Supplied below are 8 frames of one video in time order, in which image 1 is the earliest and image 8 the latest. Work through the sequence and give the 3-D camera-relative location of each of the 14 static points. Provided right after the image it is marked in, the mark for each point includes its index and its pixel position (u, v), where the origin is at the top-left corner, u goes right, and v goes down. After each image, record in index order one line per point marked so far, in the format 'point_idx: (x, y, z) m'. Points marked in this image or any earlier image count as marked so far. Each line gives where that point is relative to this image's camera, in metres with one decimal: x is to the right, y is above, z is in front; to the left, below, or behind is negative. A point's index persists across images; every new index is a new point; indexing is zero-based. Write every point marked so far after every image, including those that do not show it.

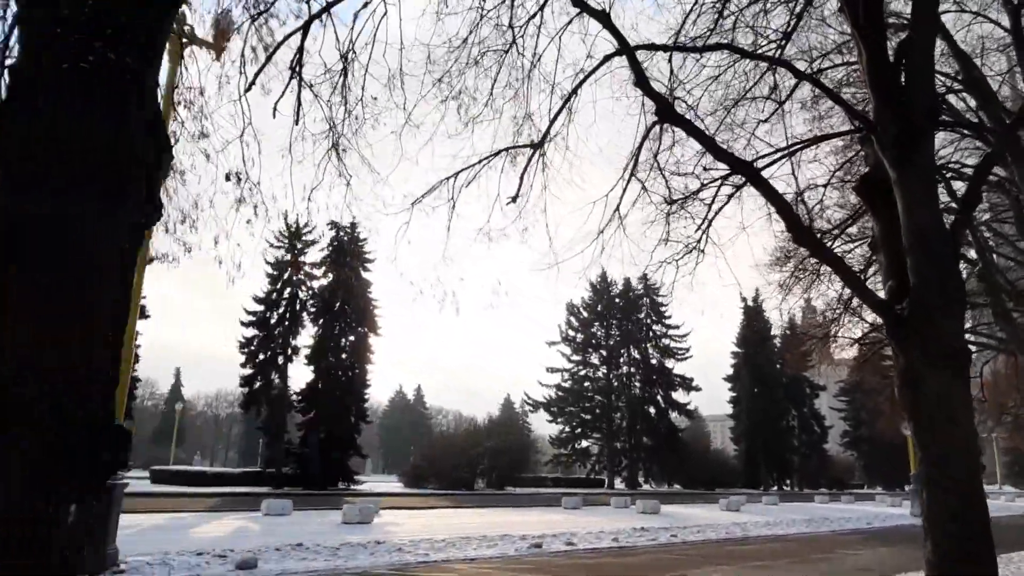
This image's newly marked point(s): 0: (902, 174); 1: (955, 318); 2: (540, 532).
0: (+3.4, +1.0, +6.4) m
1: (+3.7, -0.2, +6.1) m
2: (+0.7, -6.3, +18.6) m
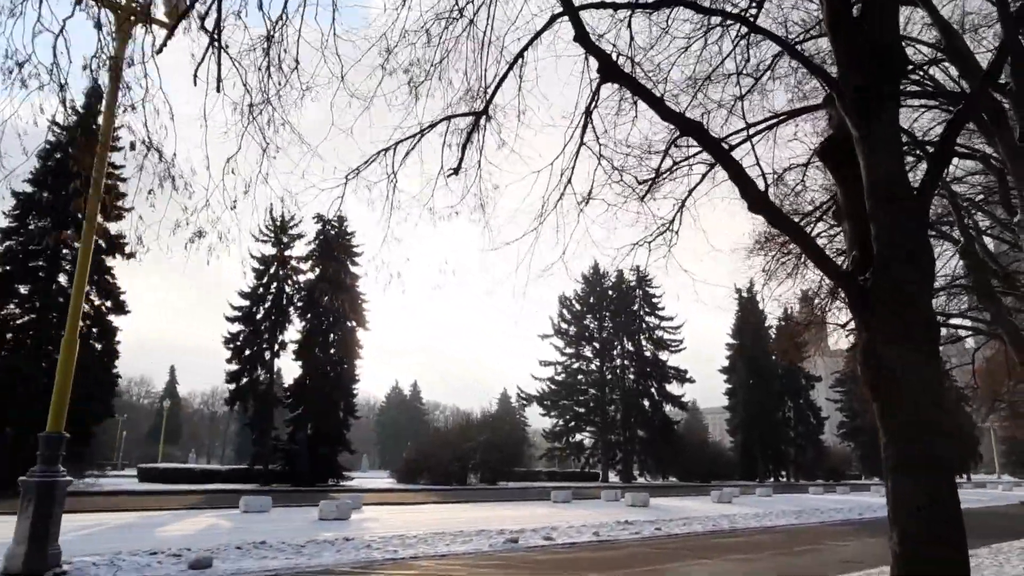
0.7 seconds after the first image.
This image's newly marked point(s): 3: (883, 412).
0: (+2.8, +1.3, +5.9) m
1: (+3.2, 0.0, +5.6) m
2: (+0.2, -6.0, +18.1) m
3: (+2.8, -1.0, +5.5) m
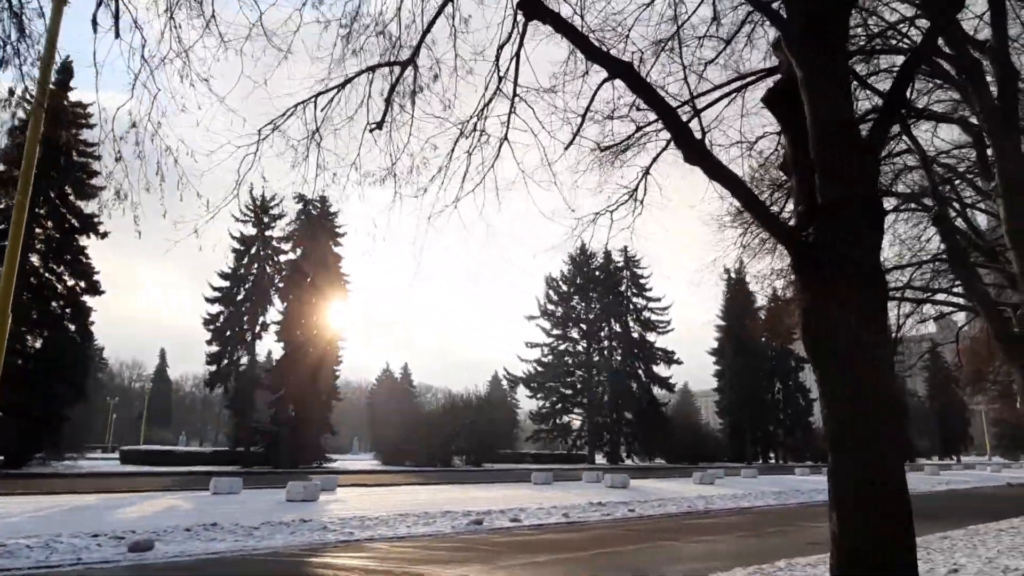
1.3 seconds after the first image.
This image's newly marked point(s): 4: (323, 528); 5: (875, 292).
0: (+2.2, +1.6, +5.3) m
1: (+2.5, +0.3, +5.1) m
2: (-0.6, -5.4, +17.7) m
3: (+2.2, -0.6, +5.0) m
4: (-3.5, -4.4, +13.4) m
5: (+2.5, 0.0, +5.0) m
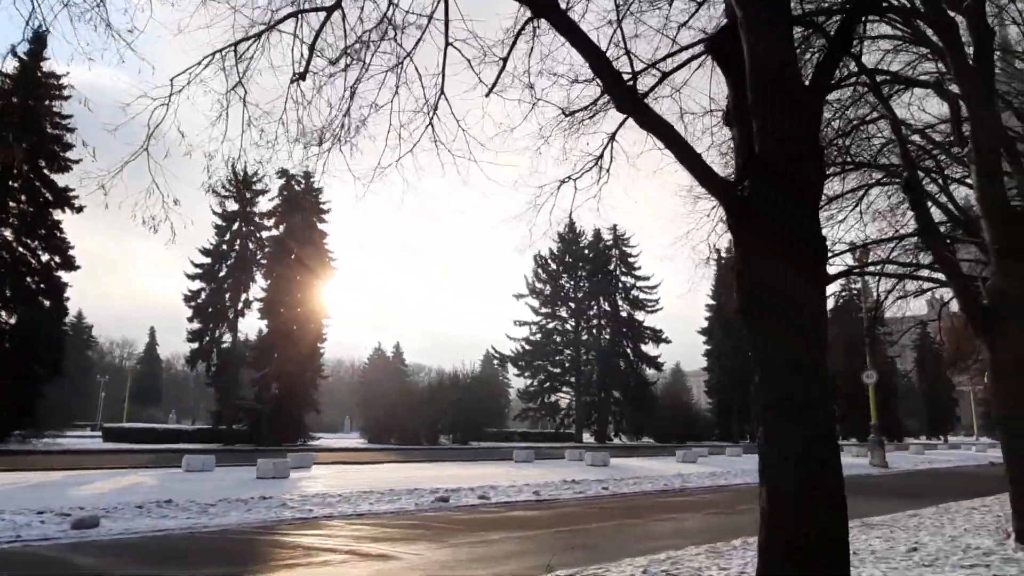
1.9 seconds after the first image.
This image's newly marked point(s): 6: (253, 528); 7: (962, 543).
0: (+1.6, +1.9, +4.9) m
1: (+1.9, +0.6, +4.7) m
2: (-1.3, -4.8, +17.4) m
3: (+1.6, -0.4, +4.6) m
4: (-4.2, -3.9, +13.1) m
5: (+1.9, +0.3, +4.6) m
6: (-4.1, -3.8, +11.3) m
7: (+5.3, -3.0, +8.6) m
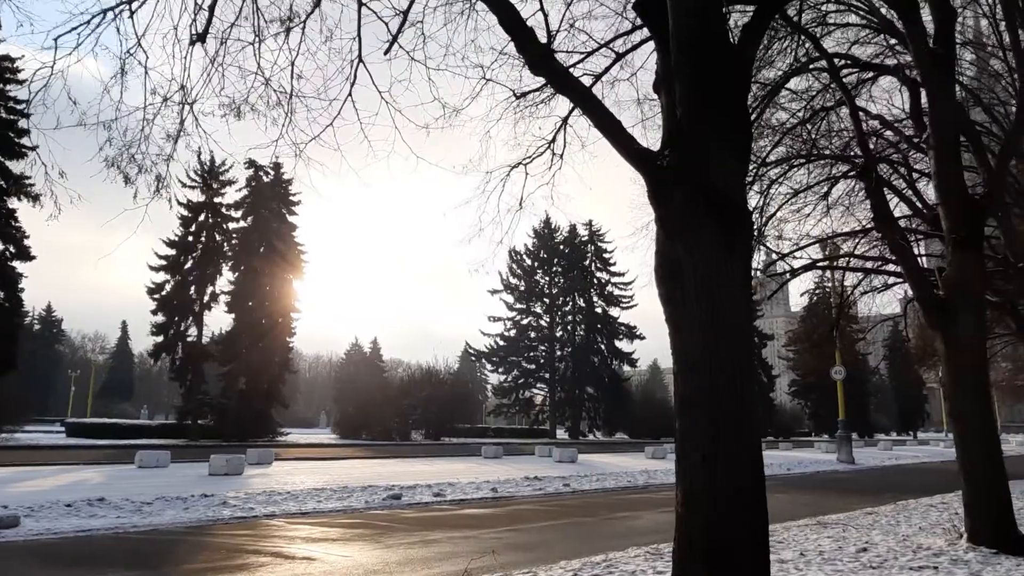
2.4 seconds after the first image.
0: (+1.0, +2.0, +4.5) m
1: (+1.3, +0.7, +4.3) m
2: (-2.3, -4.6, +17.0) m
3: (+1.0, -0.3, +4.2) m
4: (-5.0, -3.7, +12.5) m
5: (+1.3, +0.4, +4.3) m
6: (-4.9, -3.6, +10.8) m
7: (+4.6, -2.9, +8.3) m
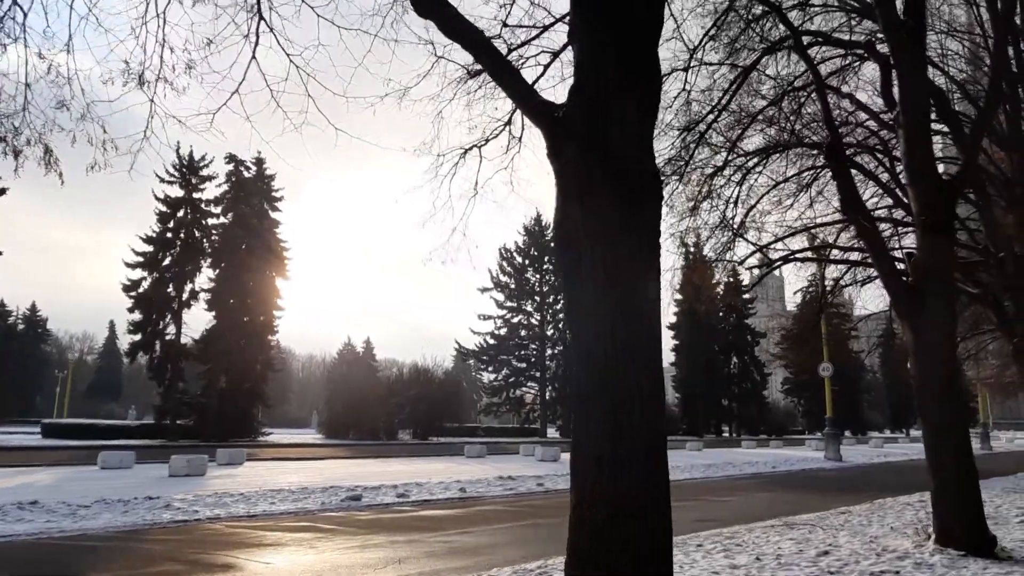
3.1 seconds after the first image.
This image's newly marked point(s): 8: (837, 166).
0: (+0.4, +2.1, +3.9) m
1: (+0.7, +0.8, +3.7) m
2: (-3.0, -4.4, +16.4) m
3: (+0.3, -0.1, +3.7) m
4: (-5.7, -3.6, +11.9) m
5: (+0.7, +0.5, +3.7) m
6: (-5.5, -3.4, +10.2) m
7: (+3.9, -2.8, +7.8) m
8: (+3.9, +1.5, +8.6) m
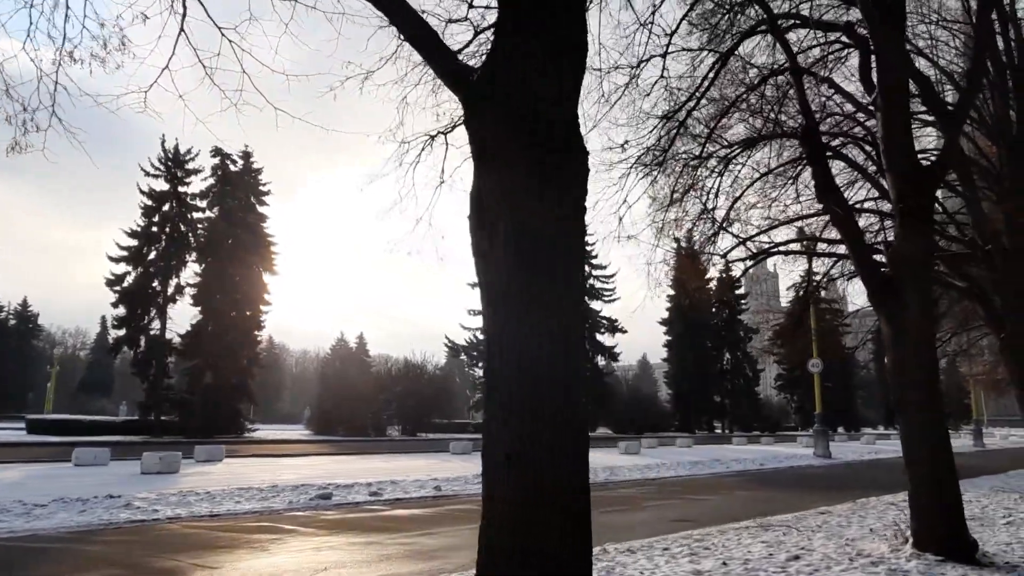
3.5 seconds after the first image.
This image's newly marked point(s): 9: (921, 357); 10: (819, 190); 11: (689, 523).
0: (0.0, +2.2, +3.5) m
1: (+0.3, +0.9, +3.3) m
2: (-3.4, -4.3, +16.0) m
3: (-0.1, -0.1, +3.3) m
4: (-6.1, -3.5, +11.6) m
5: (+0.3, +0.6, +3.3) m
6: (-6.0, -3.3, +9.8) m
7: (+3.5, -2.7, +7.4) m
8: (+3.4, +1.5, +8.3) m
9: (+4.0, -0.7, +7.2) m
10: (+3.5, +1.1, +8.2) m
11: (+2.6, -3.5, +10.7) m
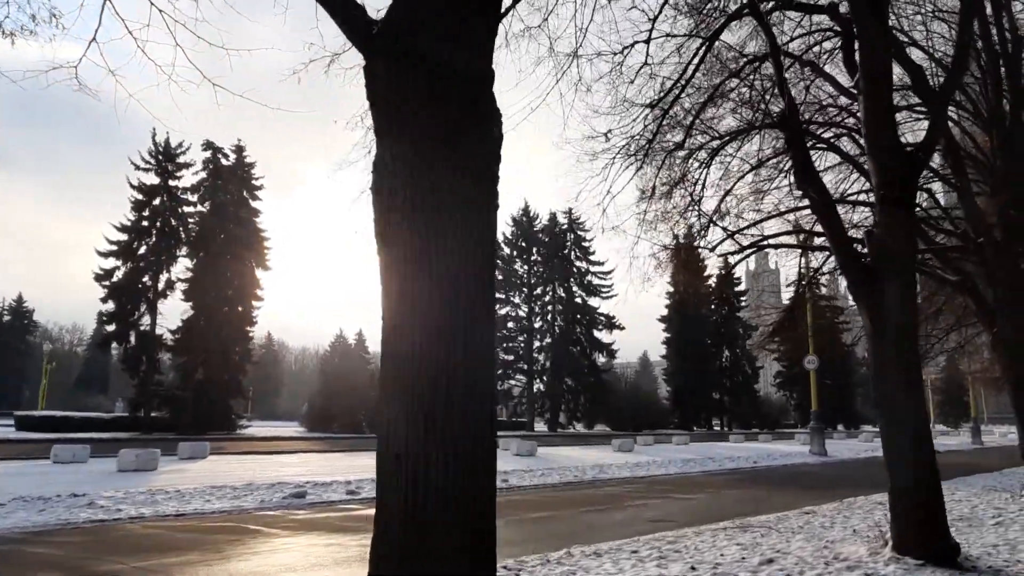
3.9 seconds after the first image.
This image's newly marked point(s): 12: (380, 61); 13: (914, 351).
0: (-0.4, +2.3, +3.2) m
1: (-0.1, +1.0, +3.0) m
2: (-3.8, -4.1, +15.7) m
3: (-0.5, 0.0, +2.9) m
4: (-6.5, -3.3, +11.2) m
5: (-0.1, +0.7, +2.9) m
6: (-6.3, -3.2, +9.5) m
7: (+3.1, -2.6, +7.1) m
8: (+3.1, +1.7, +7.9) m
9: (+3.7, -0.6, +6.8) m
10: (+3.1, +1.2, +7.8) m
11: (+2.2, -3.4, +10.4) m
12: (-0.5, +0.9, +3.0) m
13: (+3.8, -0.6, +6.8) m
